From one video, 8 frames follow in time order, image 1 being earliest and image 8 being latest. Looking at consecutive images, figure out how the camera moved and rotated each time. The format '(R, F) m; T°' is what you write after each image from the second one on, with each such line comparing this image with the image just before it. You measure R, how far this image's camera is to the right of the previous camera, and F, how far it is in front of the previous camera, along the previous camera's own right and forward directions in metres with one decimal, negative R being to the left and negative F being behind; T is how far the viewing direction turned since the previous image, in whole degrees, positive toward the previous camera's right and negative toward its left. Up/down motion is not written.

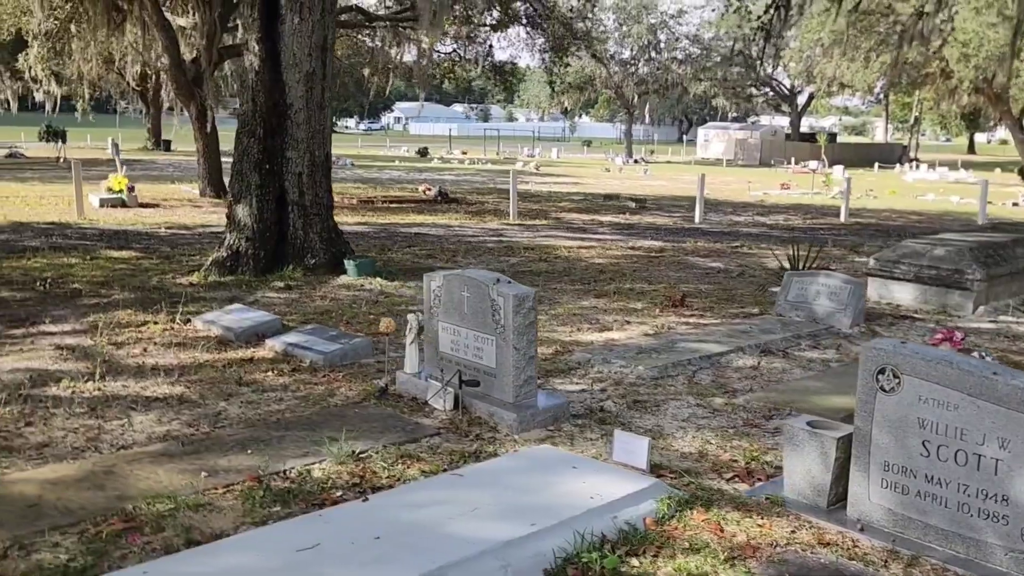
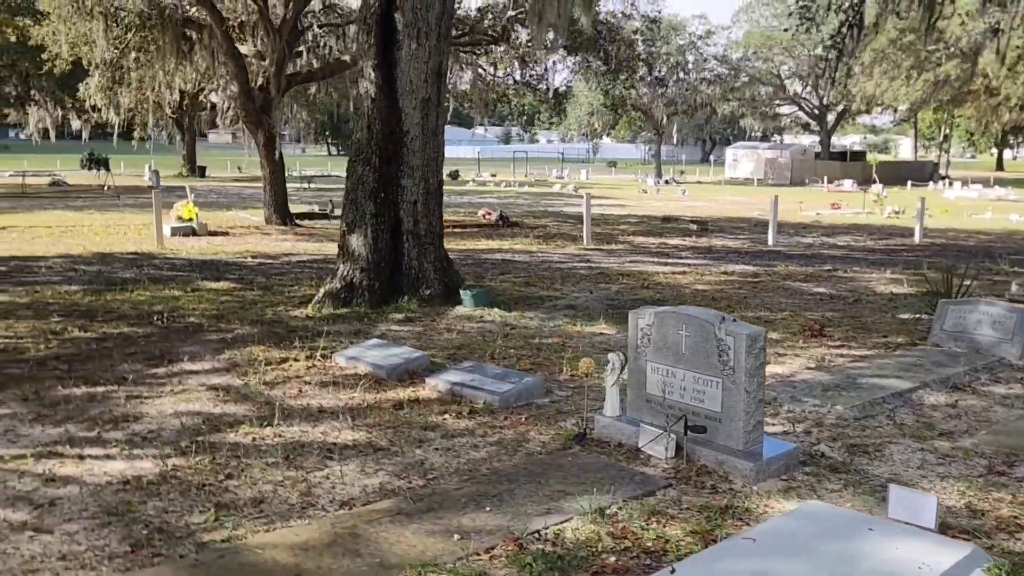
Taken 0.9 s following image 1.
(-0.9, +0.3) m; -2°
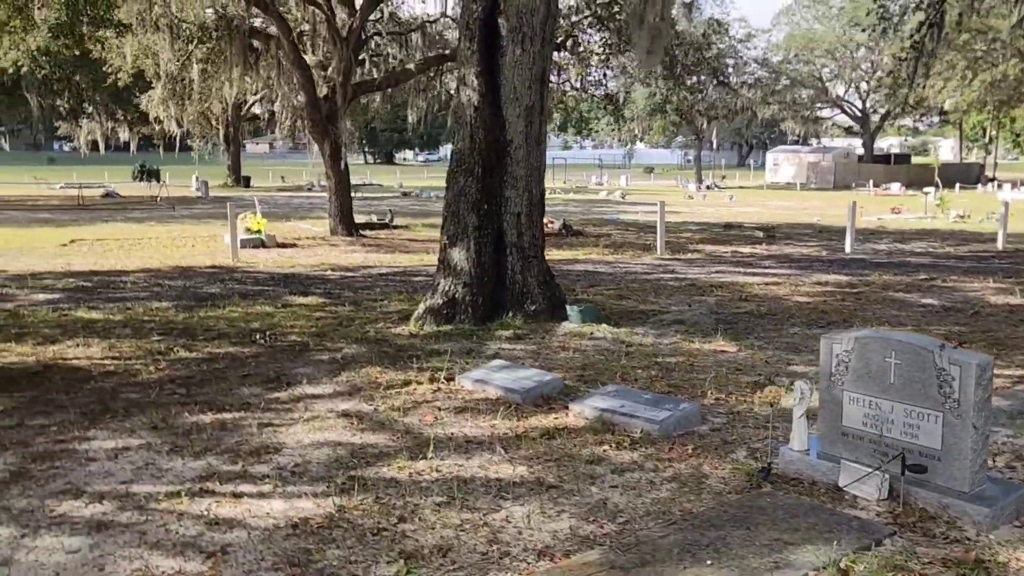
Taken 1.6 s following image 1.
(-0.6, +0.3) m; -2°
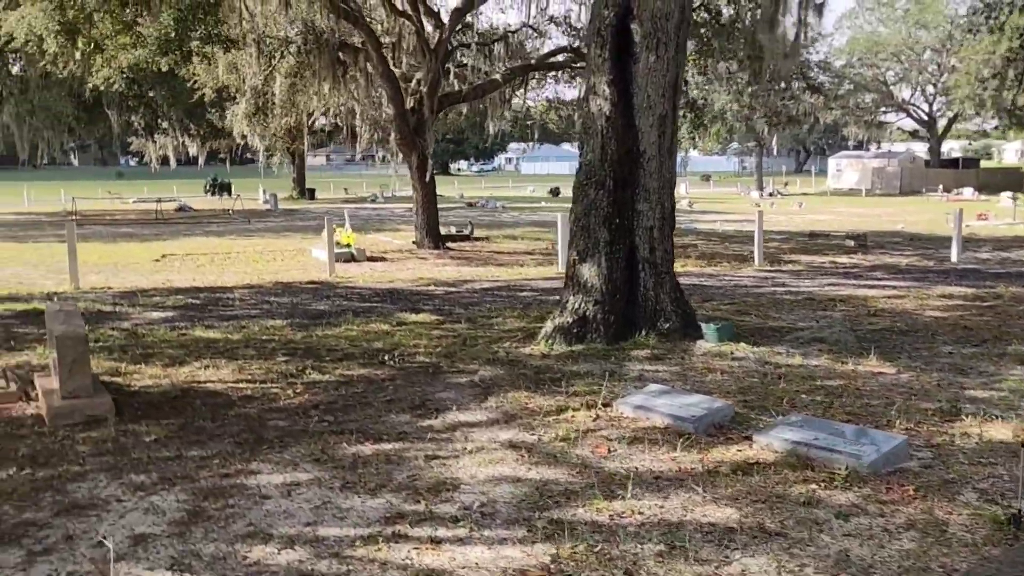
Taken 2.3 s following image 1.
(-0.7, +0.3) m; -3°
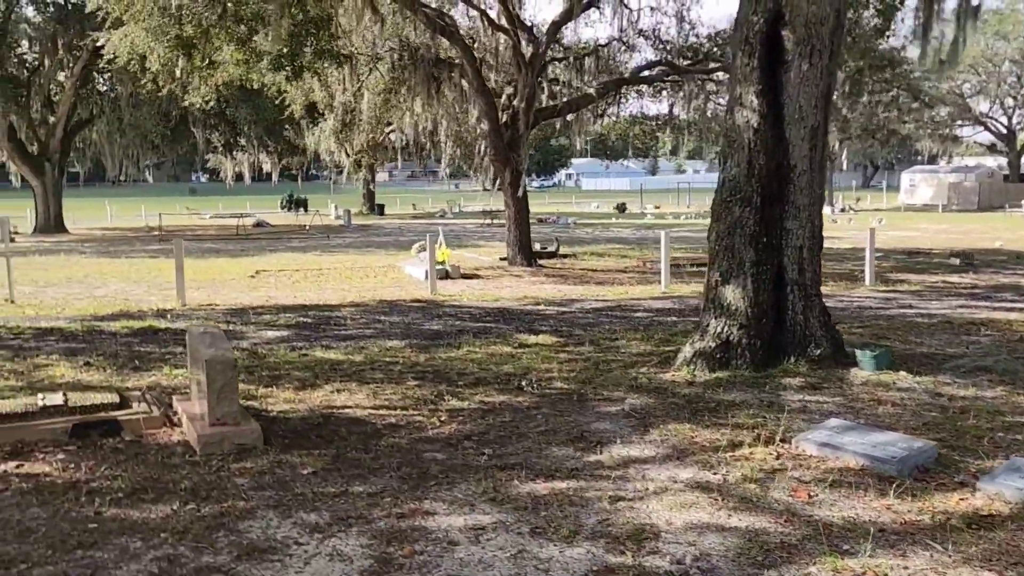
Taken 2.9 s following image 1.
(-0.6, +0.4) m; -4°
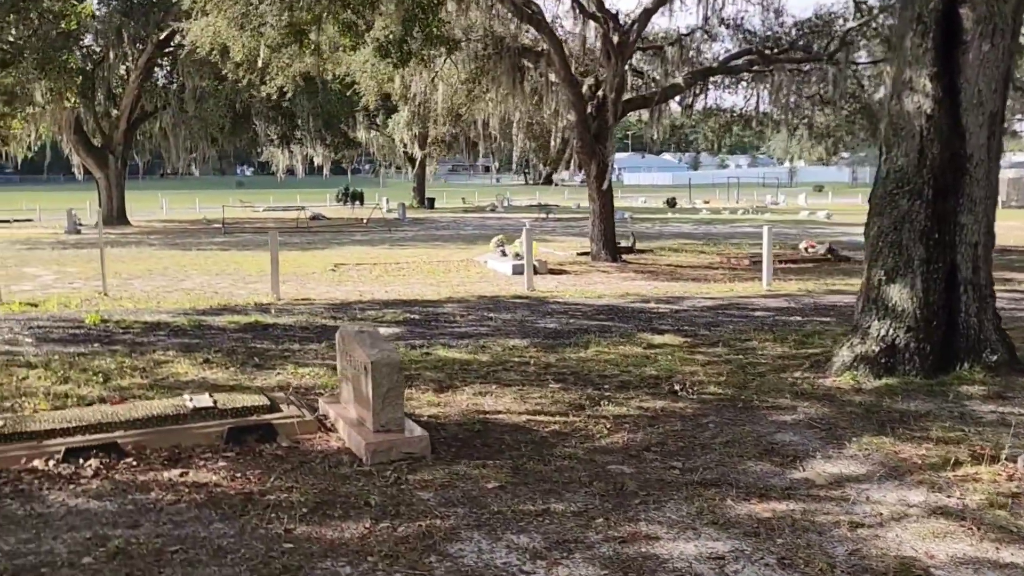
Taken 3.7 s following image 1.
(-0.8, +0.4) m; -3°
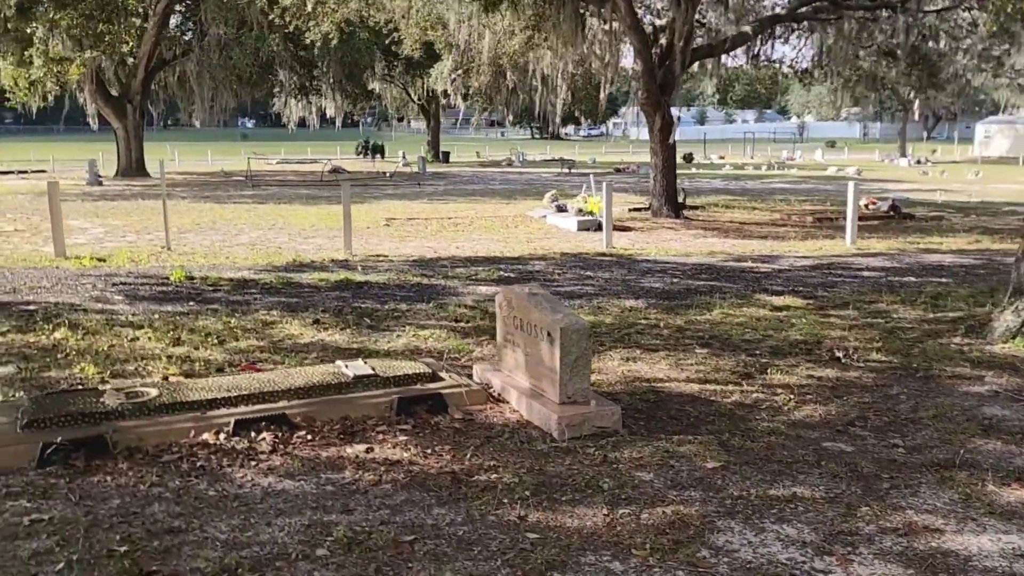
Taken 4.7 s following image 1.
(-1.0, +0.4) m; 0°
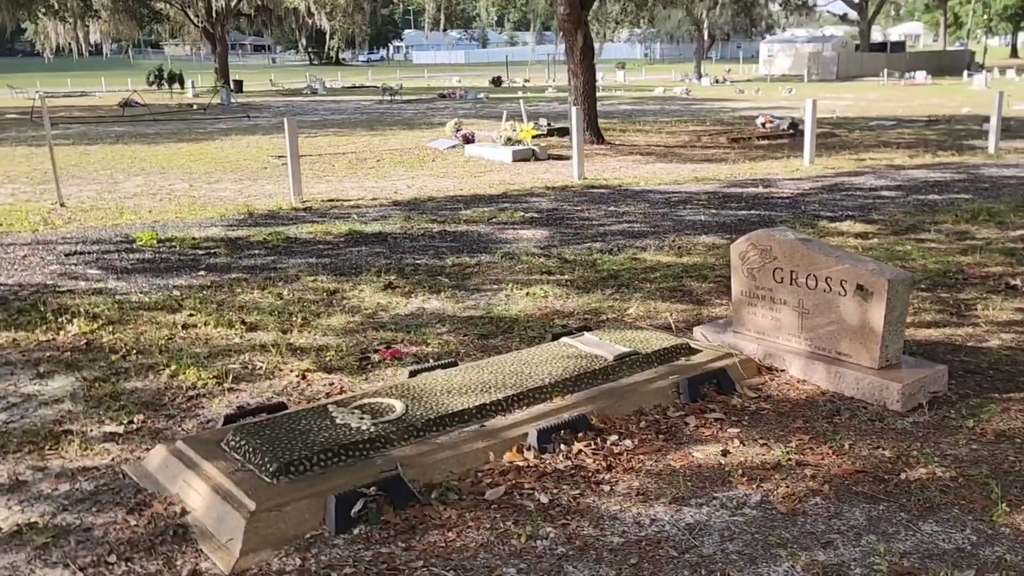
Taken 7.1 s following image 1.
(-2.2, +1.2) m; +12°
